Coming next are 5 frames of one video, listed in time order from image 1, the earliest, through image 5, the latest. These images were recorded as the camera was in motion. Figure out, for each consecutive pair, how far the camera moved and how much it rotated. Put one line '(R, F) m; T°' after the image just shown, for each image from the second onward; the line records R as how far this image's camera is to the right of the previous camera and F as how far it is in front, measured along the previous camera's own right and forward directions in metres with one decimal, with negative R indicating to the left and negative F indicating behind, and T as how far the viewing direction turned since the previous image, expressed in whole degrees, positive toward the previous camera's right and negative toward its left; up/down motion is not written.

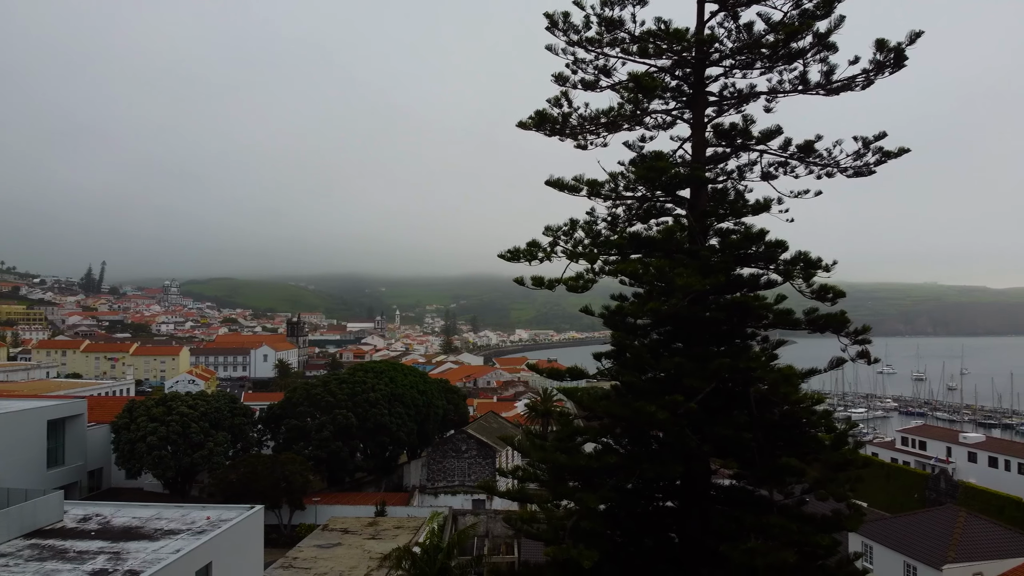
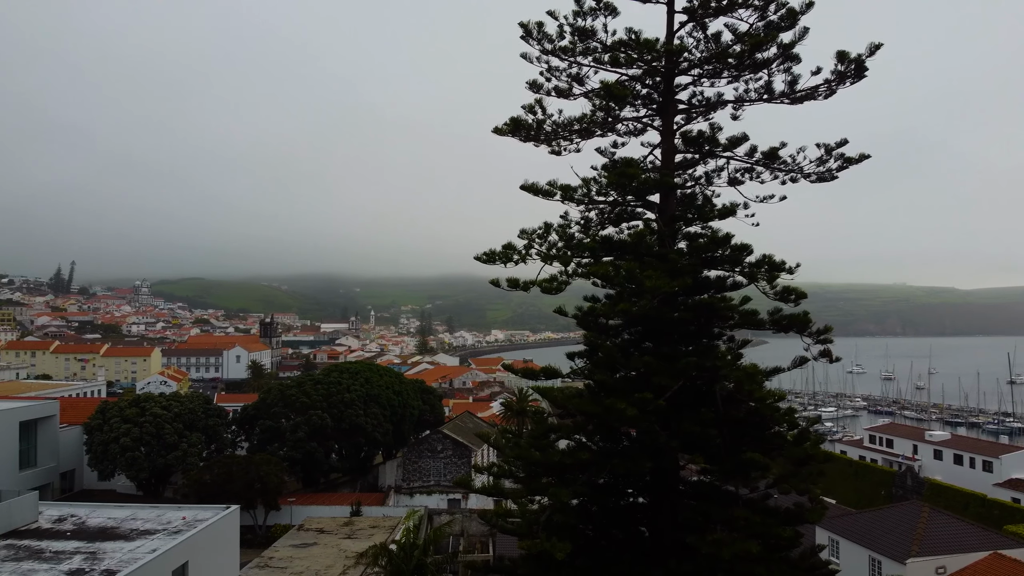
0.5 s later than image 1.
(0.0, -0.2) m; +2°
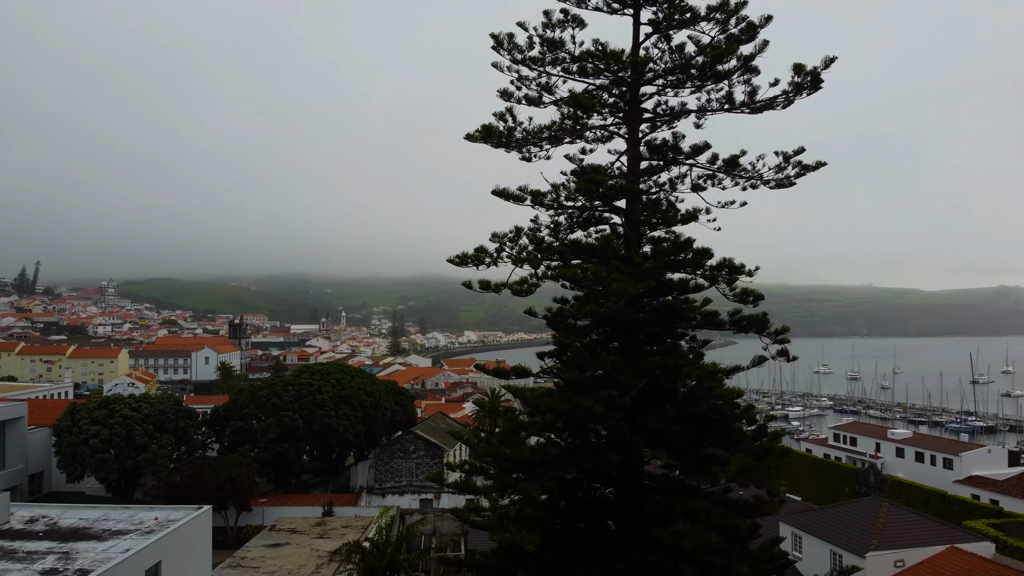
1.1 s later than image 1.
(0.0, -0.2) m; +2°
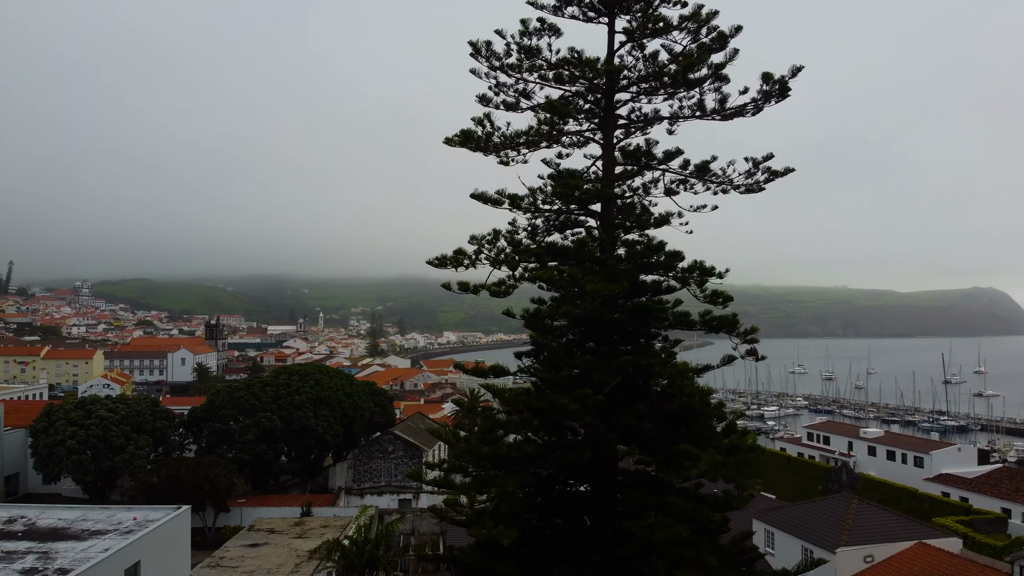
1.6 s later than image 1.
(0.0, -0.2) m; +1°
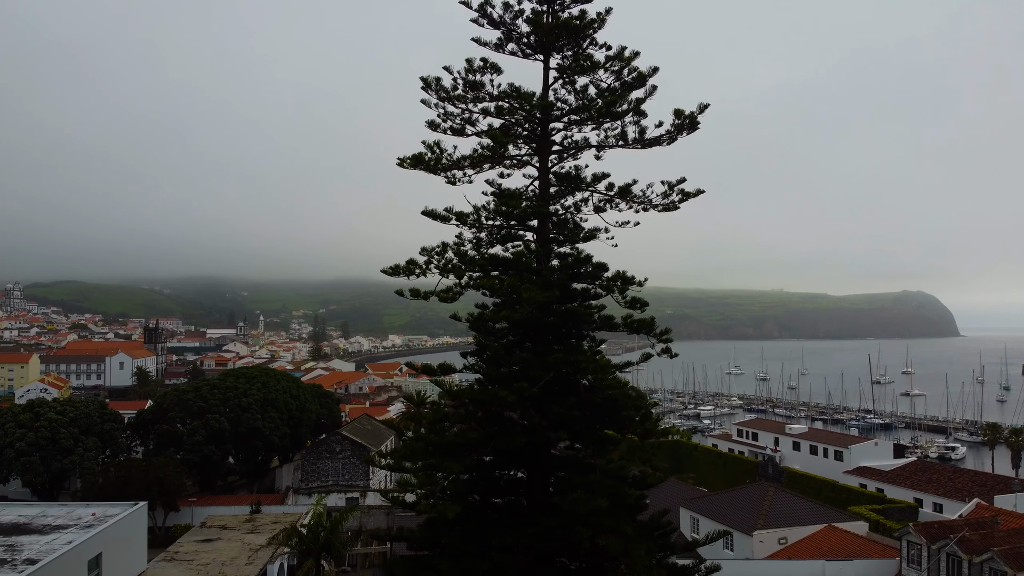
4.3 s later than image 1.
(0.0, -0.9) m; +4°
